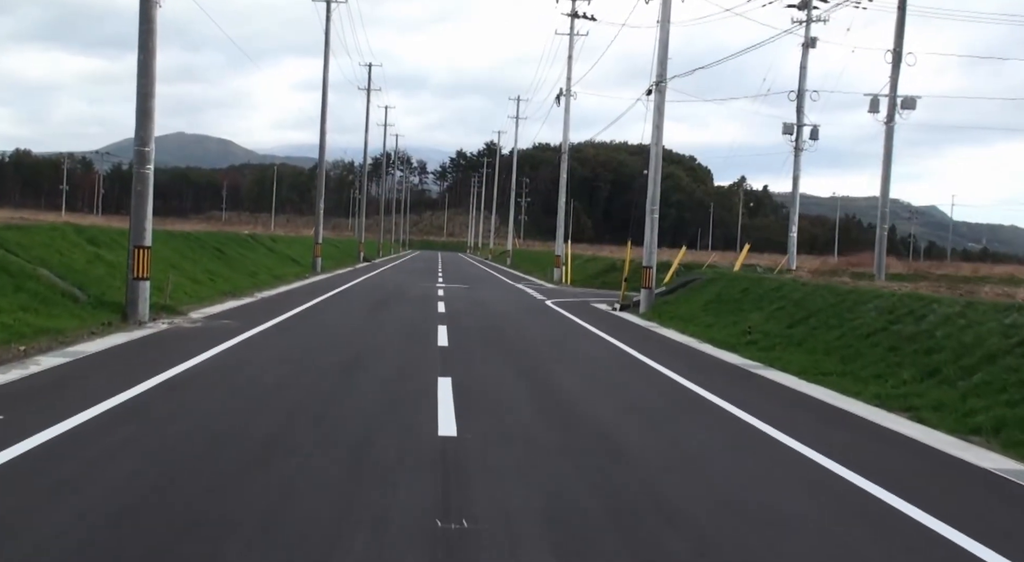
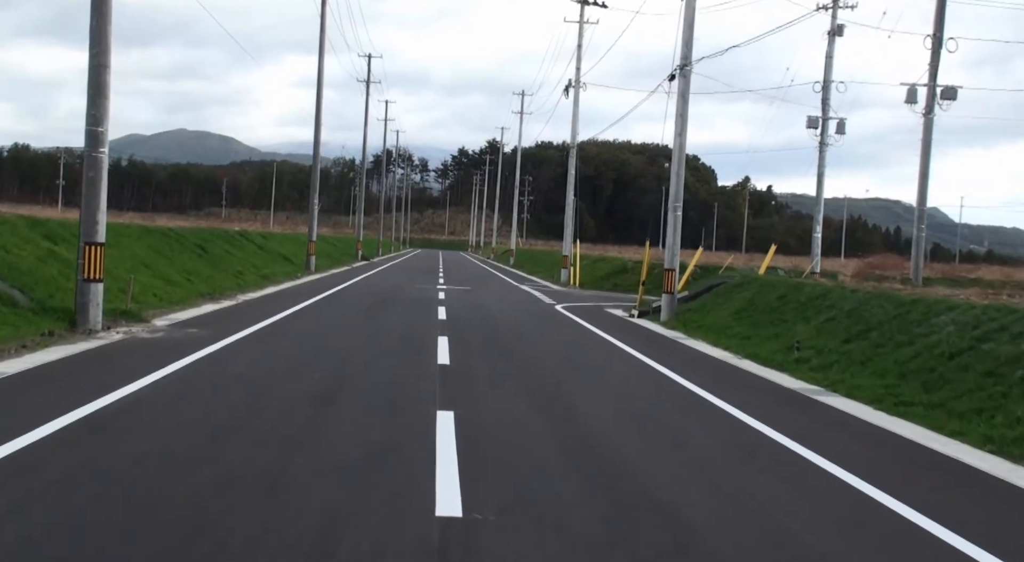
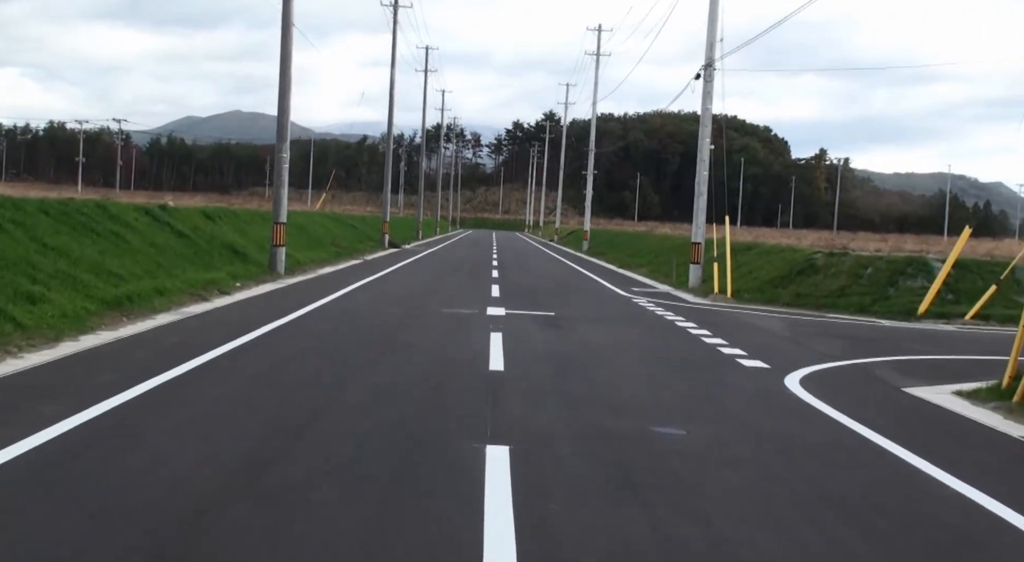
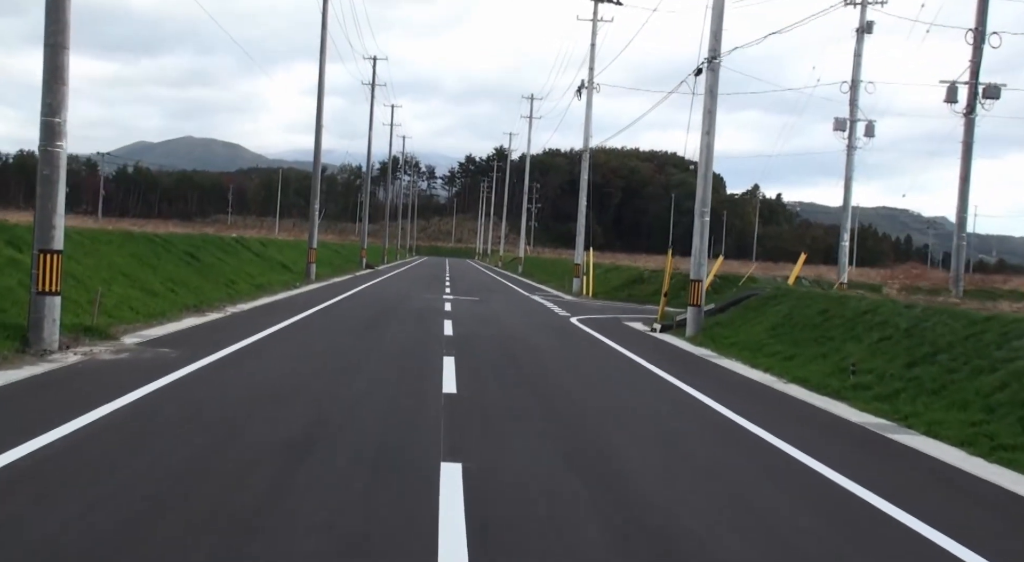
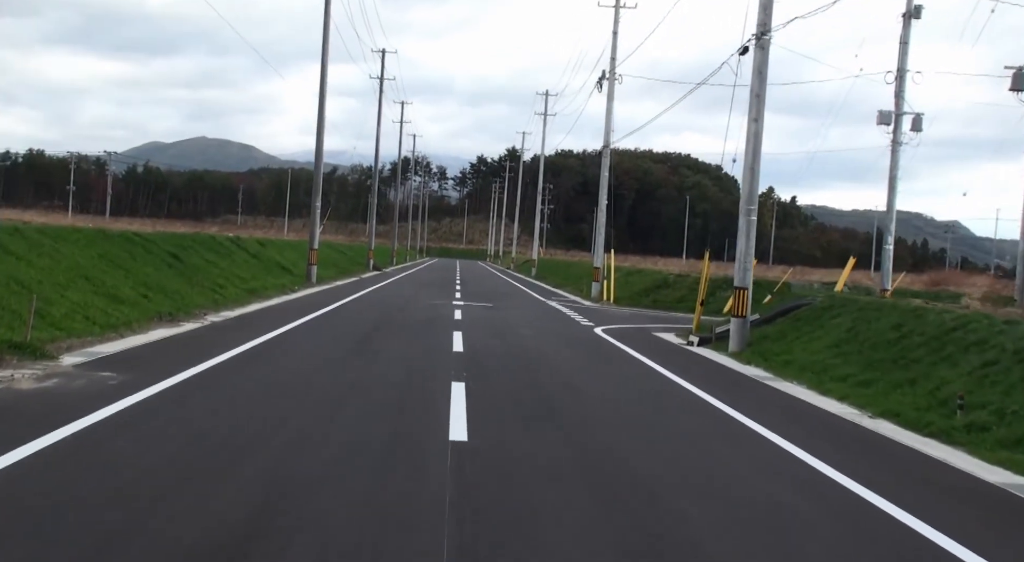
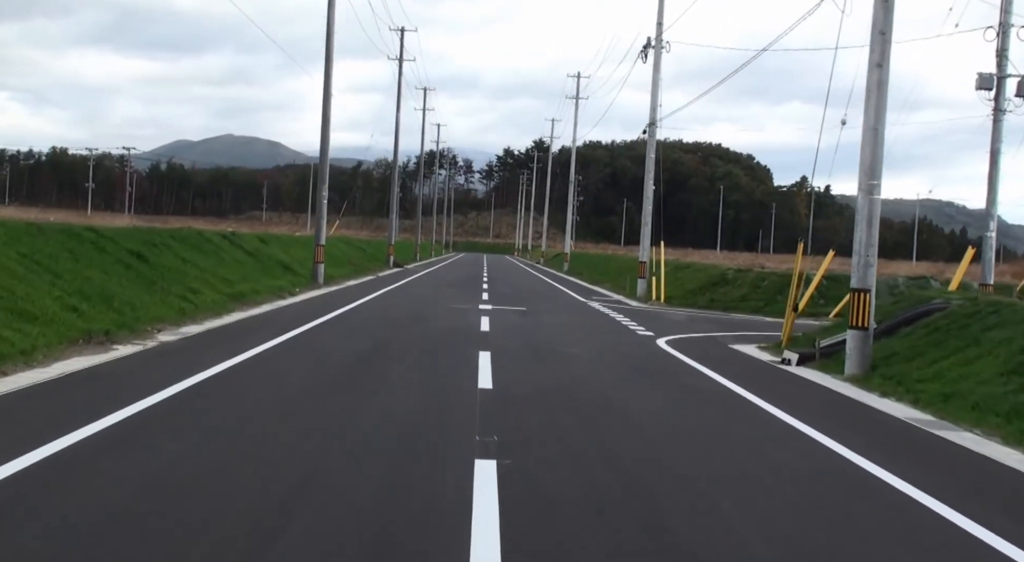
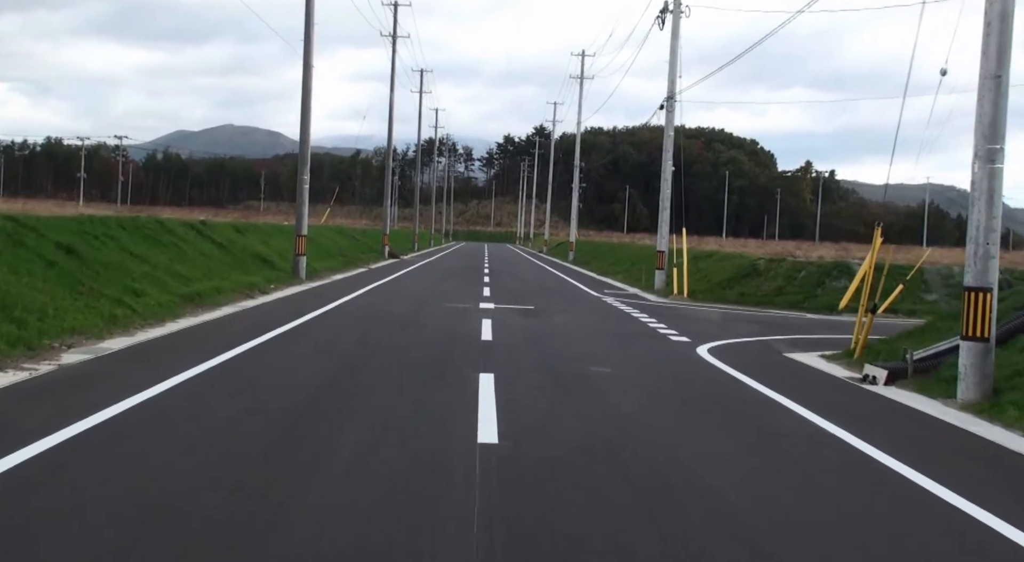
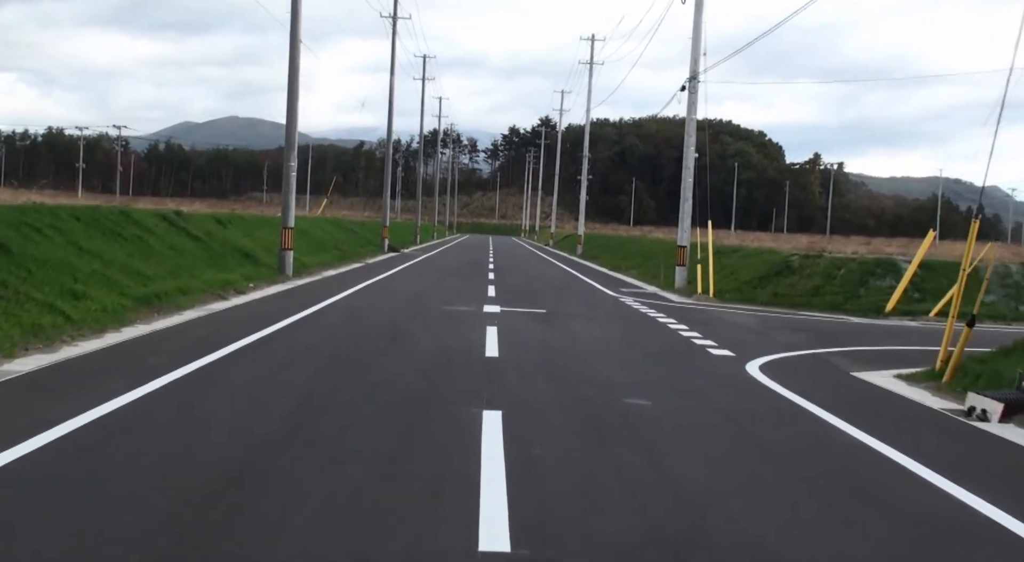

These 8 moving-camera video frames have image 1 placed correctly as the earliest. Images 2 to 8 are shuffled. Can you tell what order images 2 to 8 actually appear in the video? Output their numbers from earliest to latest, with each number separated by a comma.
2, 4, 5, 6, 7, 8, 3
